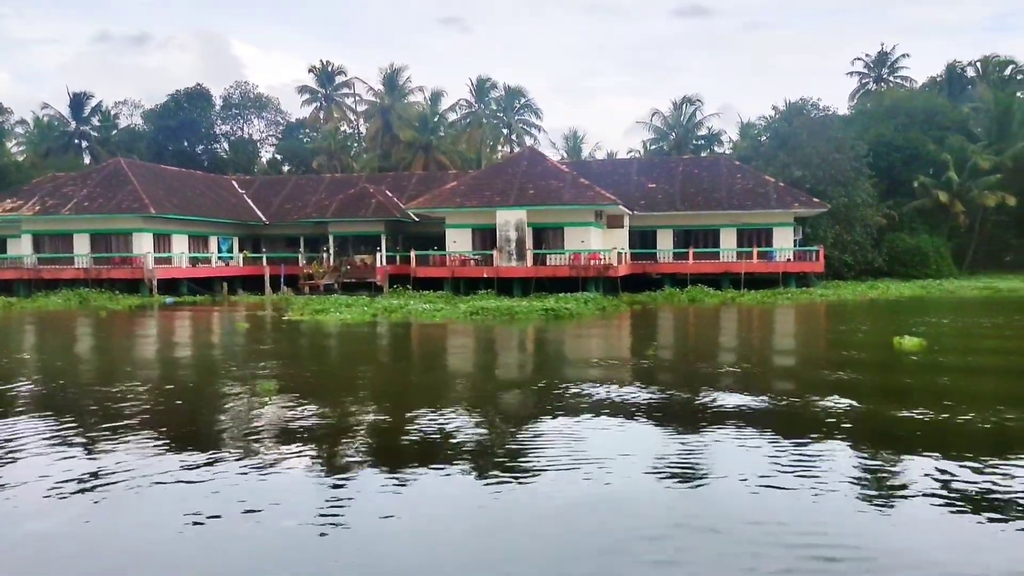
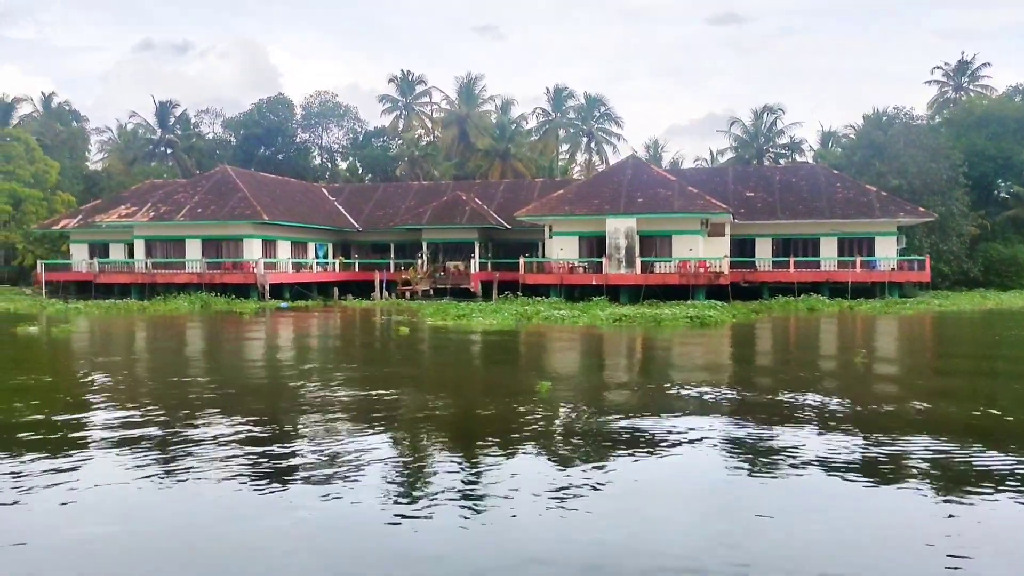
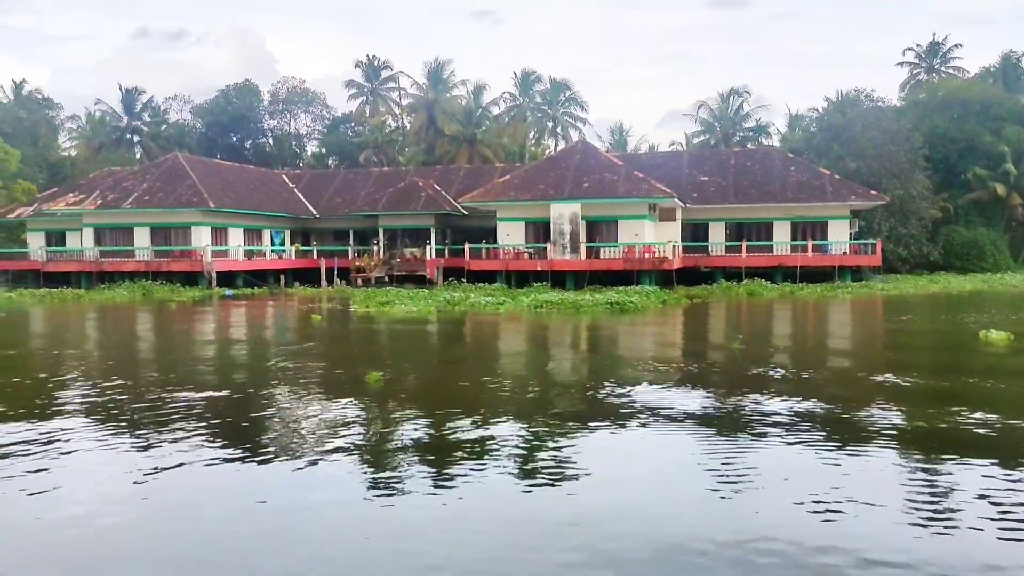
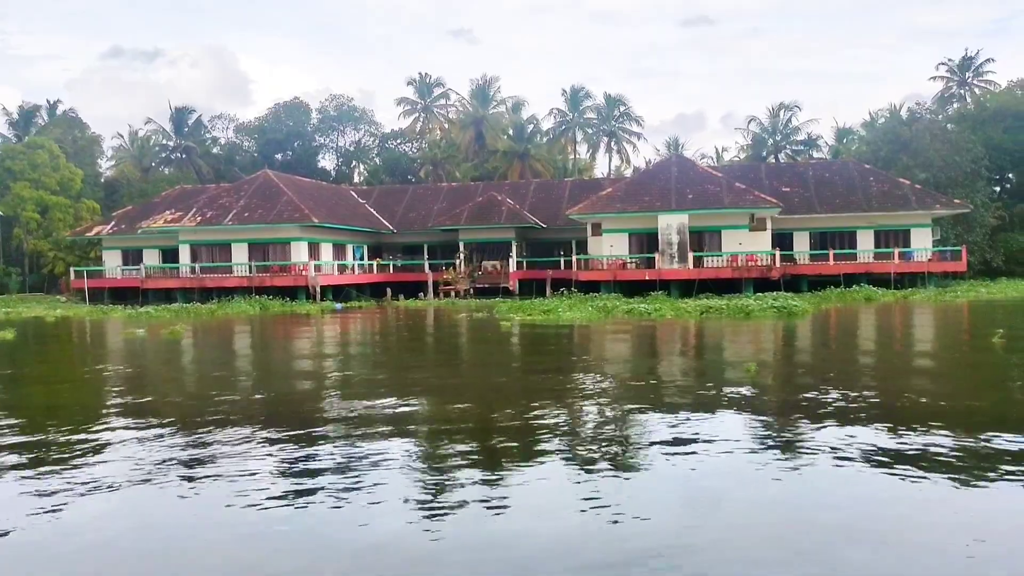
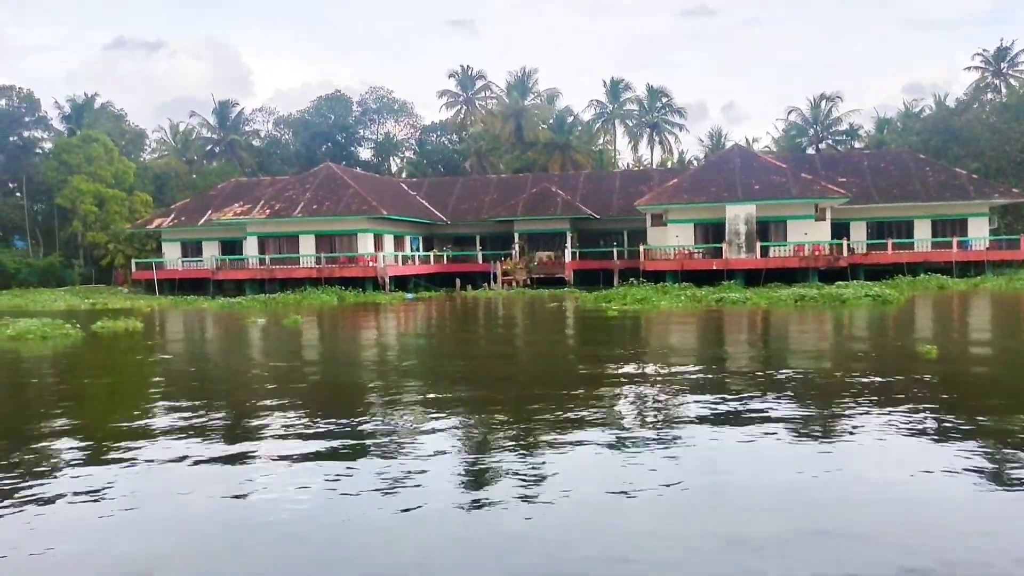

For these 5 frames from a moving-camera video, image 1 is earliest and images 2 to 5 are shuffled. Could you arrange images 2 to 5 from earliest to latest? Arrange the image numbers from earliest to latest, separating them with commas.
3, 2, 4, 5
